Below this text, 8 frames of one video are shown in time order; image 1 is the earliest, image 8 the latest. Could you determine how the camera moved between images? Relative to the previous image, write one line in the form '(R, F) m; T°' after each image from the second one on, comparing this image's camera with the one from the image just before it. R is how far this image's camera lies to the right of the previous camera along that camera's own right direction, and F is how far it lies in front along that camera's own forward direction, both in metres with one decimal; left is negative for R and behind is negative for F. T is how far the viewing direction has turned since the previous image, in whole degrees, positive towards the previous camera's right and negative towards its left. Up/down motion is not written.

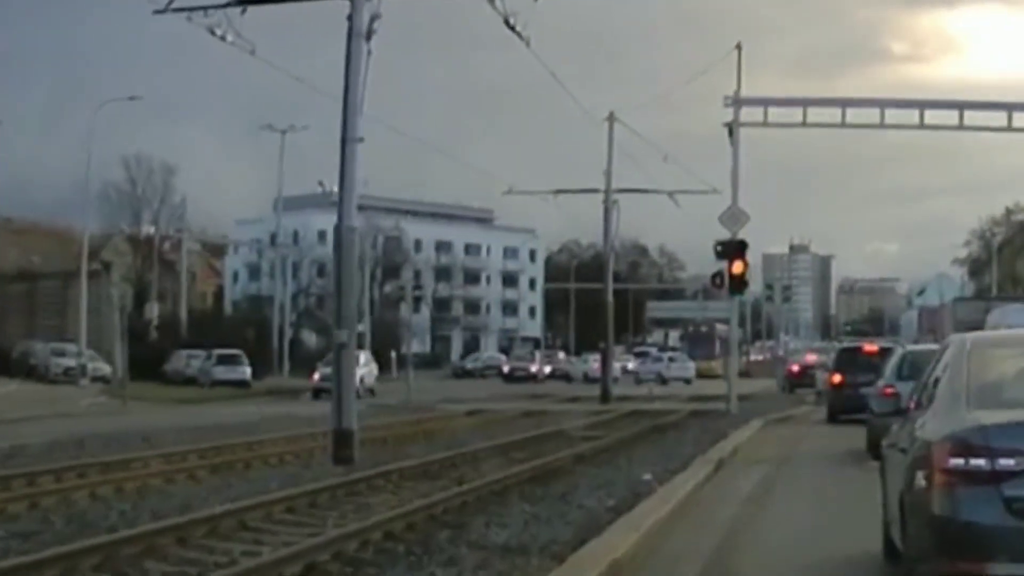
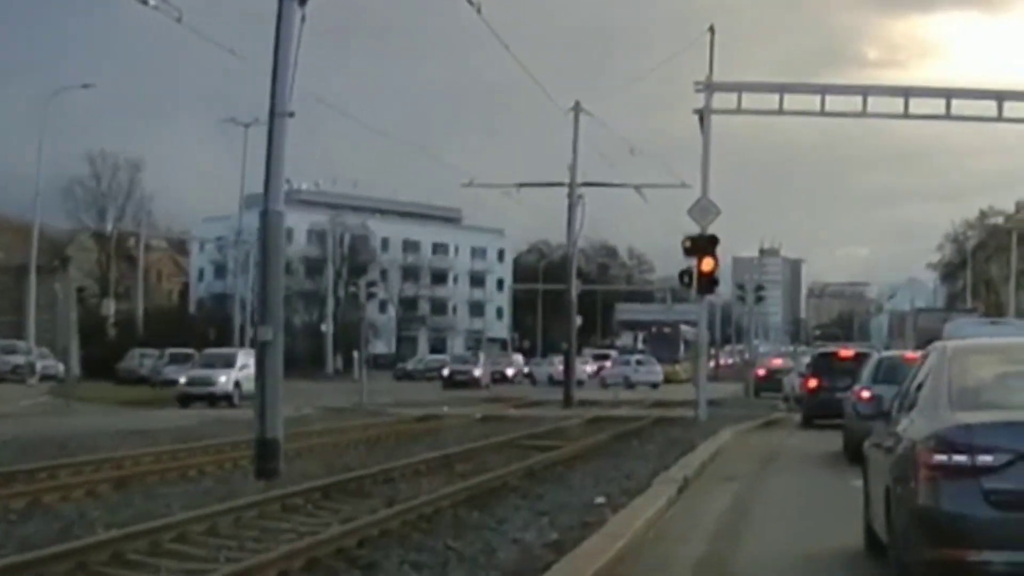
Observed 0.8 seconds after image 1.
(+0.3, +2.4) m; +1°
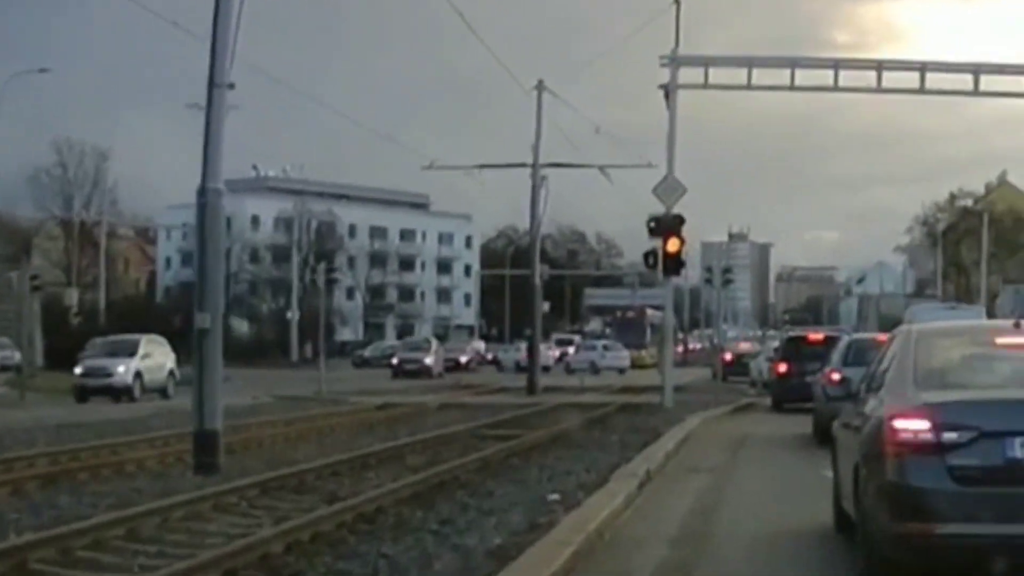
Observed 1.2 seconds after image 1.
(+0.2, +1.2) m; +1°
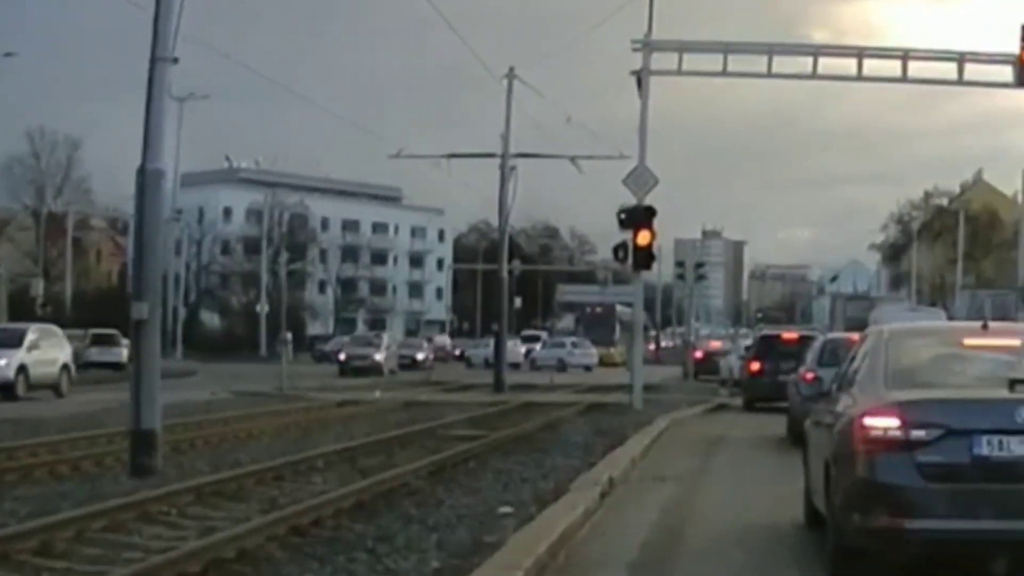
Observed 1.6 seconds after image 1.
(+0.2, +1.3) m; +1°
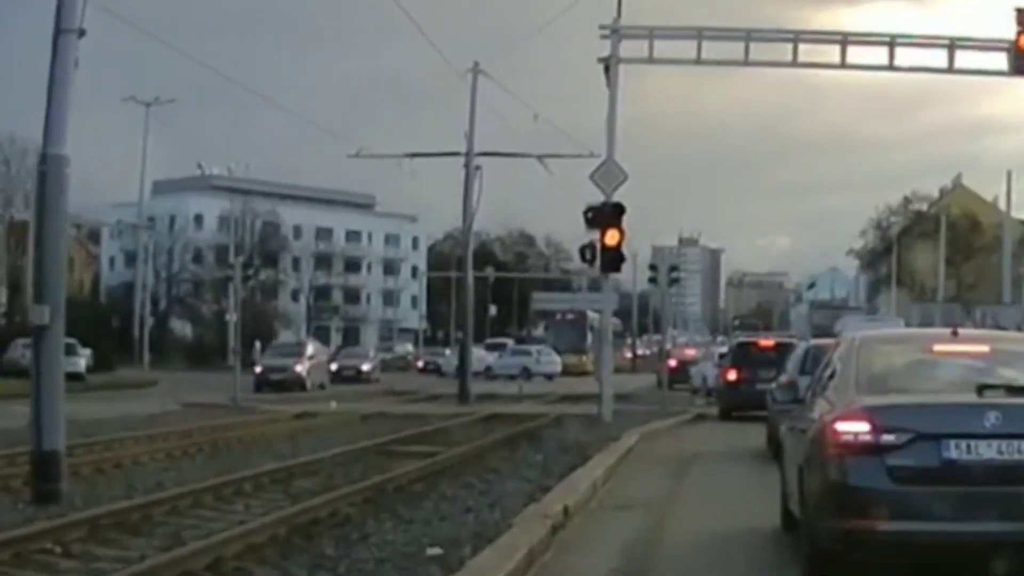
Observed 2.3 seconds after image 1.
(+0.3, +2.0) m; +1°
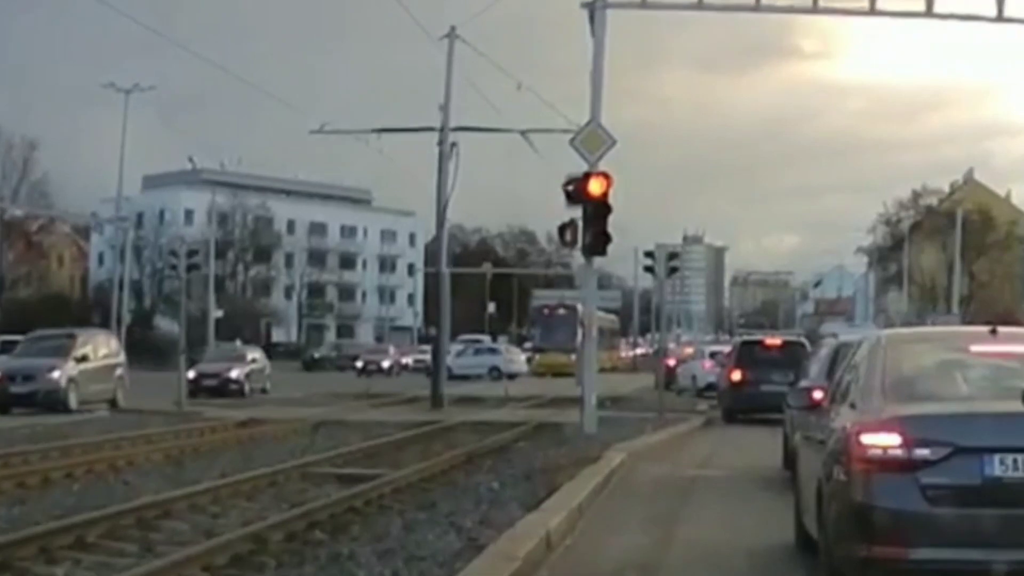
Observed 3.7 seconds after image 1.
(+0.5, +4.4) m; 0°
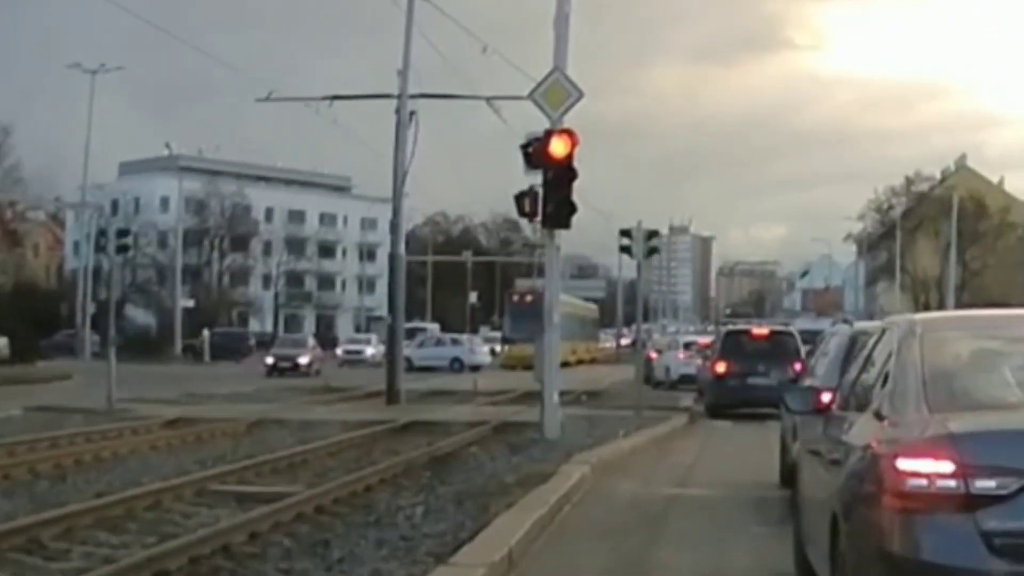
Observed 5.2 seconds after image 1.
(+0.4, +3.4) m; 0°
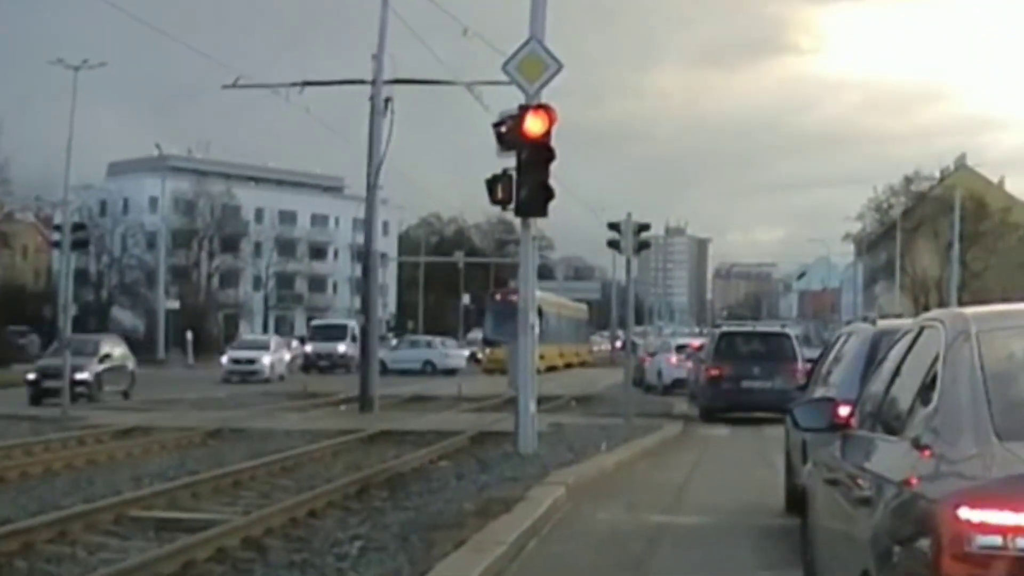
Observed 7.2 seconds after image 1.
(+0.2, +2.1) m; 0°
